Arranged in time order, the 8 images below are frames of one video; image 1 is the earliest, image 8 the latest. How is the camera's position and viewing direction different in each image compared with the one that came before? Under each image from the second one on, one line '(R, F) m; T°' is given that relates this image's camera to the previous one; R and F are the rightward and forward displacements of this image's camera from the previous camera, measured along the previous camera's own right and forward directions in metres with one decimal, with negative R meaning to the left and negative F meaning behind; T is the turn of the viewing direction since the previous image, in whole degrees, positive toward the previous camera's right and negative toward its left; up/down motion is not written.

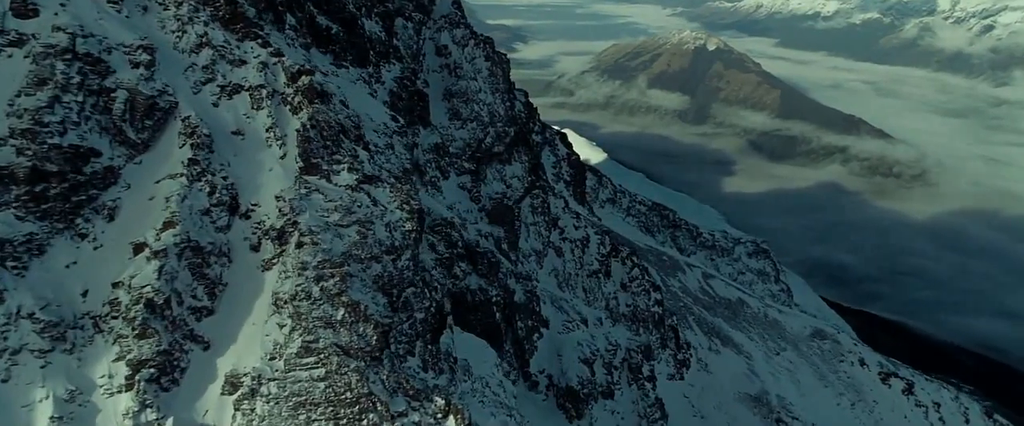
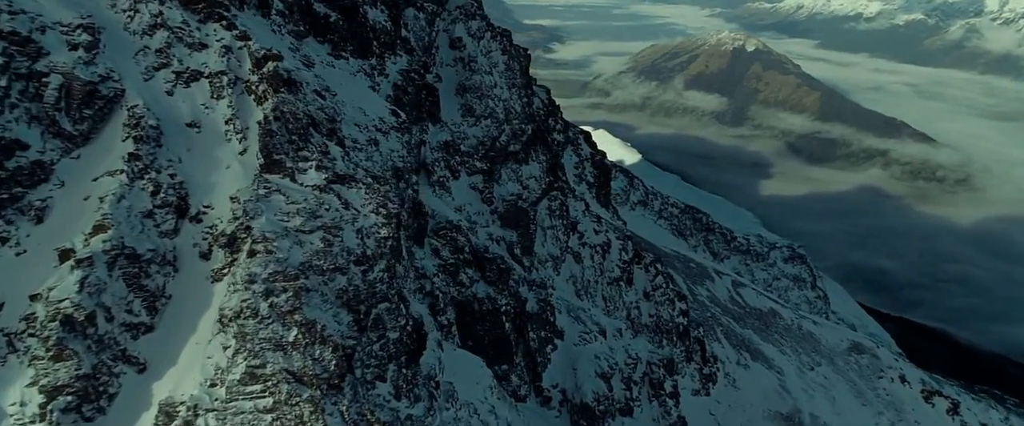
(+1.0, +2.7) m; -2°
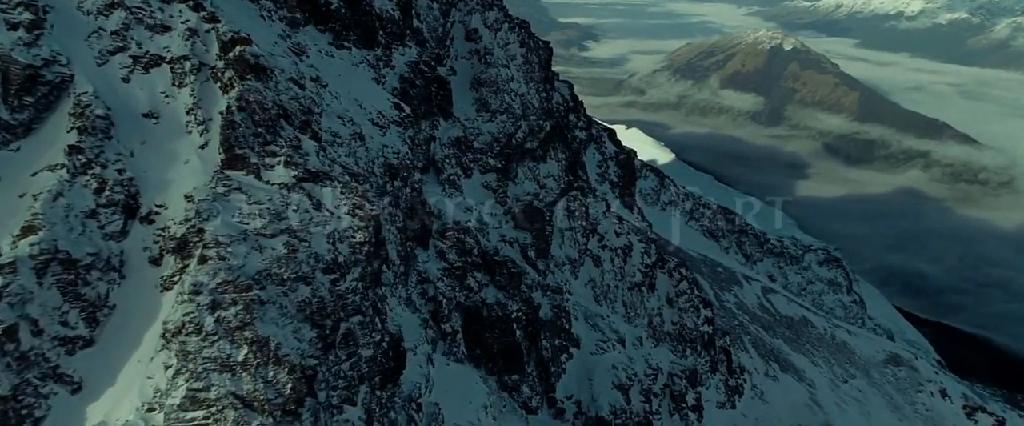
(+0.8, +2.2) m; -2°
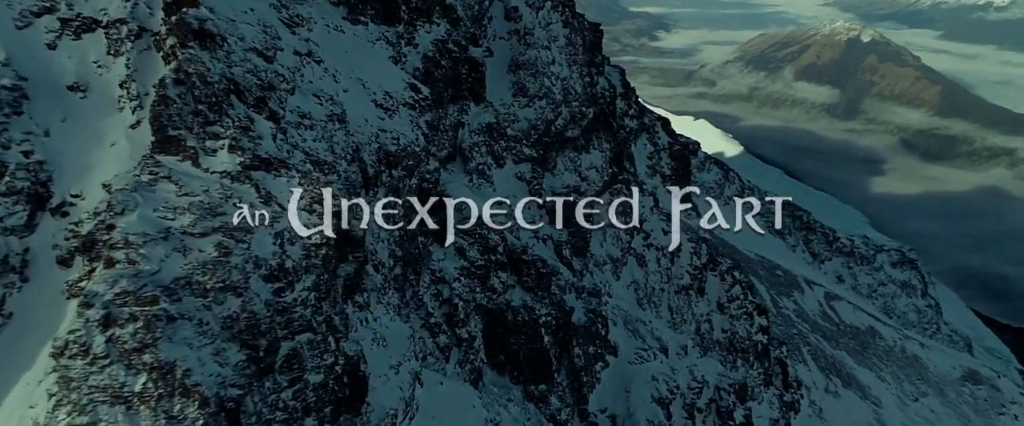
(+1.3, +3.2) m; -4°
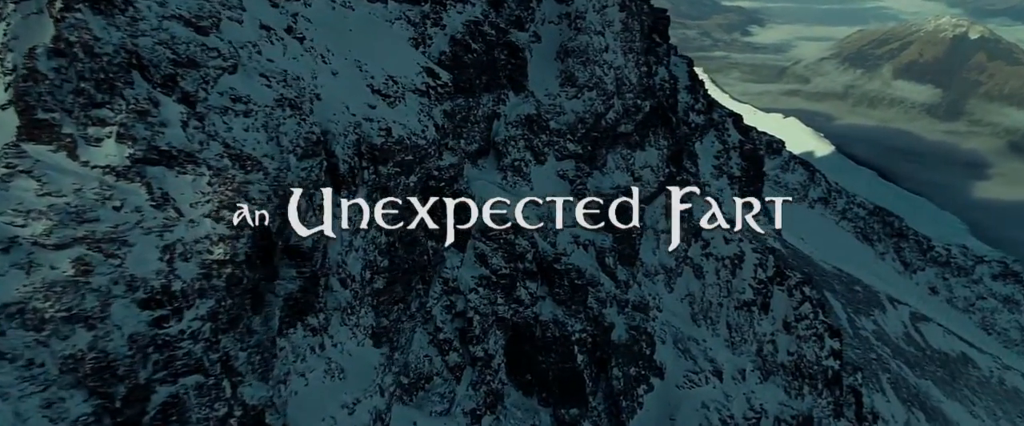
(+1.6, +3.5) m; -5°
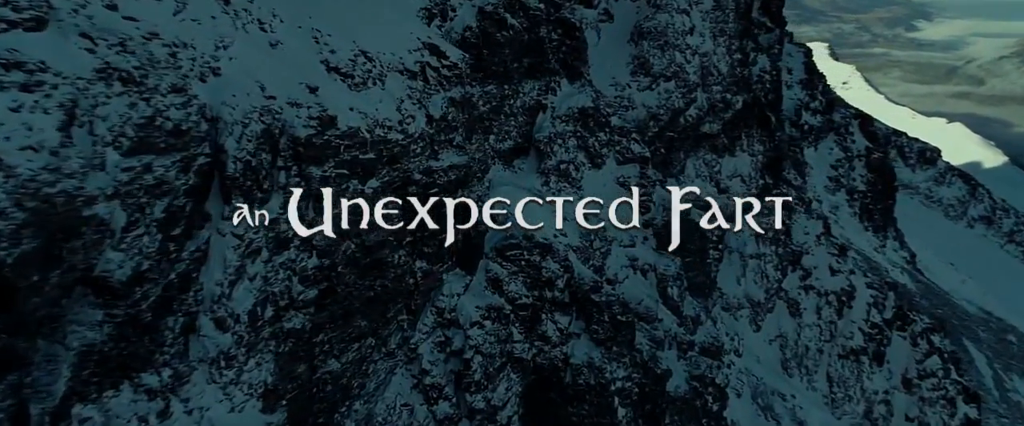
(+2.9, +5.6) m; -9°
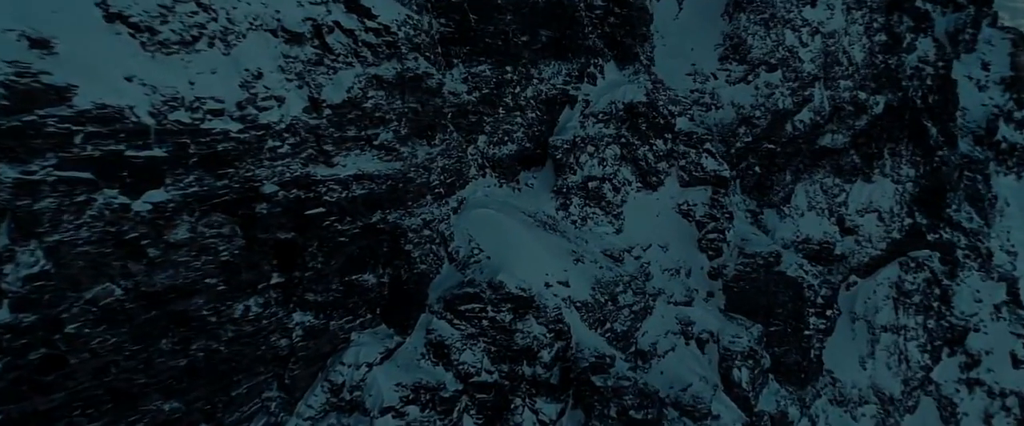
(+4.1, +7.5) m; -13°
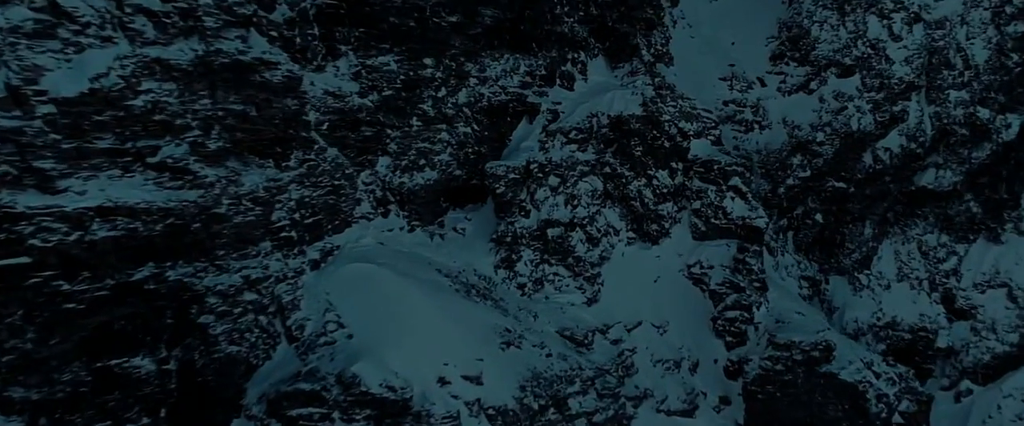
(+3.2, +5.6) m; -10°
